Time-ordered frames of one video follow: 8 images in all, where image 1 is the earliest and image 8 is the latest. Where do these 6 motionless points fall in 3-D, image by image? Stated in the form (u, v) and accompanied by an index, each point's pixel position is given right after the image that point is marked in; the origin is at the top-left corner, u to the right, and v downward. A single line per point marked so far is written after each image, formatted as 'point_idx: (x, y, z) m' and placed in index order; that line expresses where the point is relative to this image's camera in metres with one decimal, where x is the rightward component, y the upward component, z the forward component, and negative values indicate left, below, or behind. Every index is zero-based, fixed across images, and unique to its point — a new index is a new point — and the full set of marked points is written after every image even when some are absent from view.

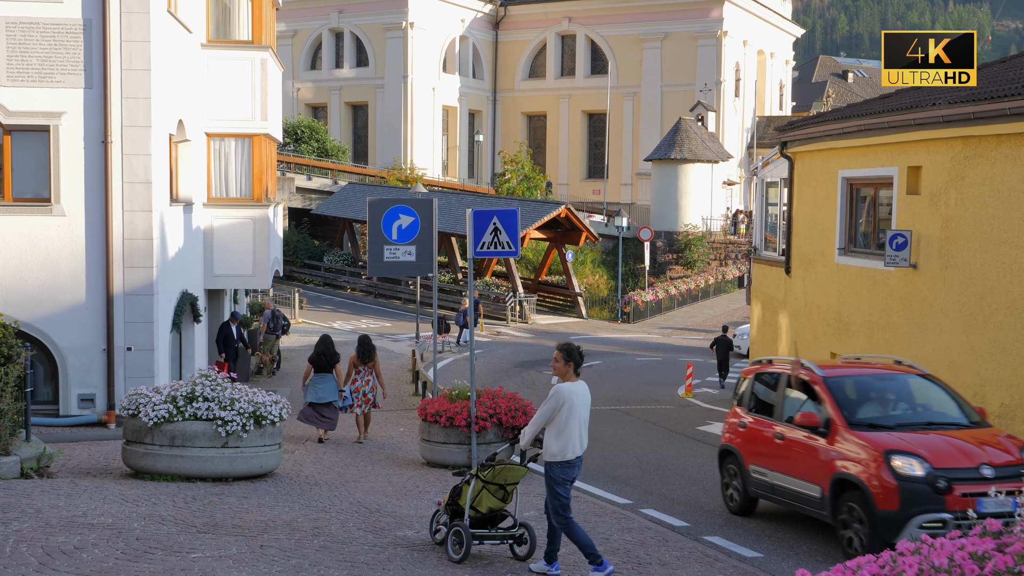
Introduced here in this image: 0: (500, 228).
0: (-0.1, +0.6, +11.7) m
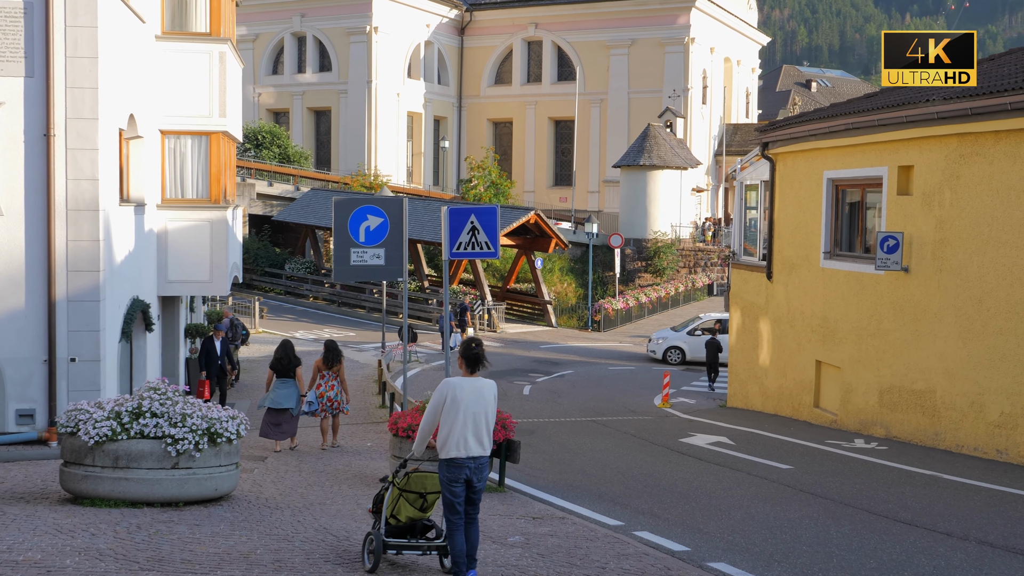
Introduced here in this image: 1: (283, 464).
0: (-0.3, +0.6, +10.8) m
1: (-2.5, -1.9, +12.7) m
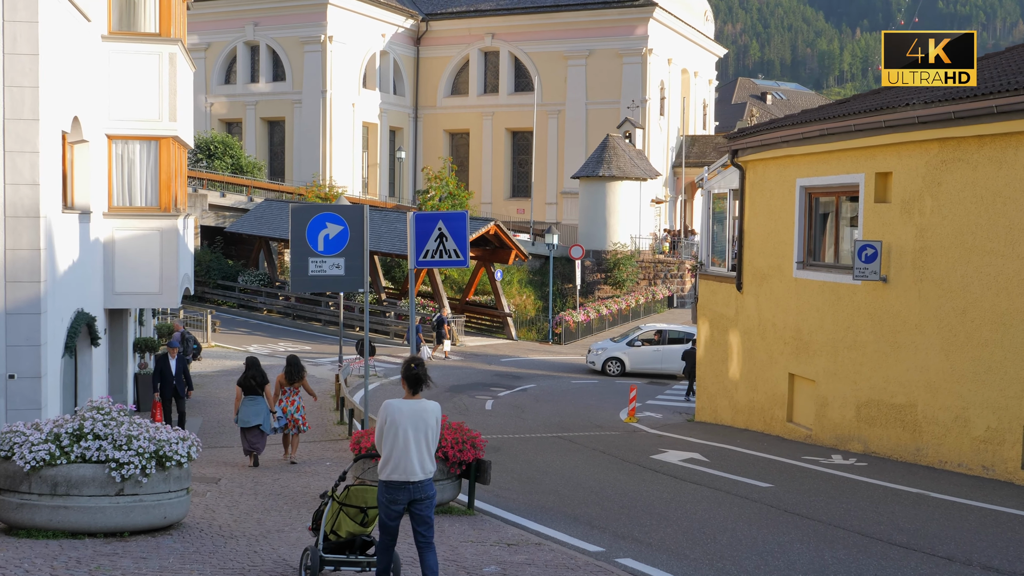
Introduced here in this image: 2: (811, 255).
0: (-0.6, +0.5, +10.2) m
1: (-2.8, -2.1, +11.9) m
2: (+4.3, +0.5, +16.6) m
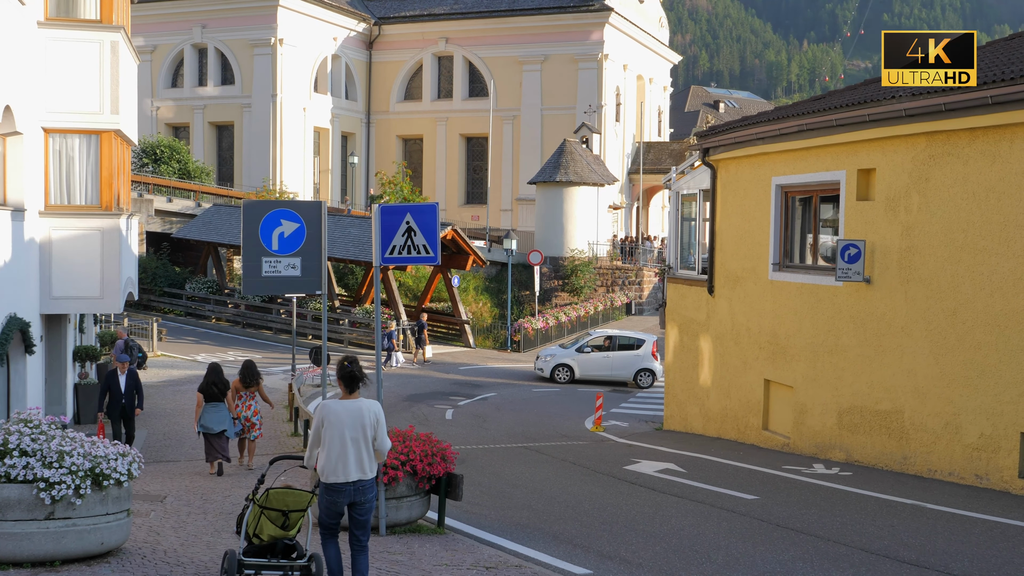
0: (-0.8, +0.5, +9.3) m
1: (-3.1, -2.1, +11.0) m
2: (+3.8, +0.4, +16.0) m
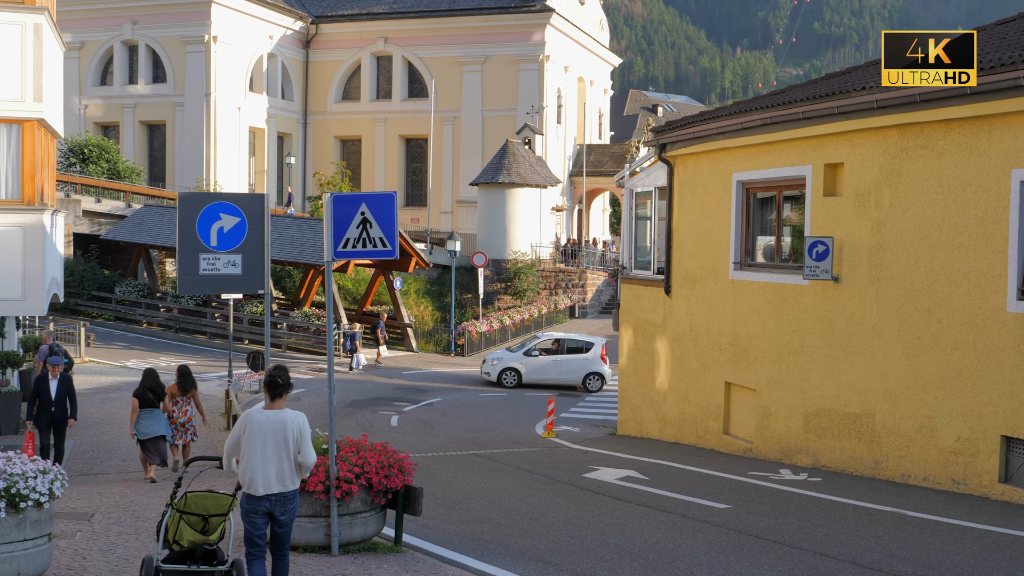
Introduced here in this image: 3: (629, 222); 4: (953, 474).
0: (-1.1, +0.5, +8.6) m
1: (-3.5, -2.1, +10.1) m
2: (+3.2, +0.4, +15.5) m
3: (+2.0, +1.1, +19.7) m
4: (+4.4, -1.9, +11.5) m
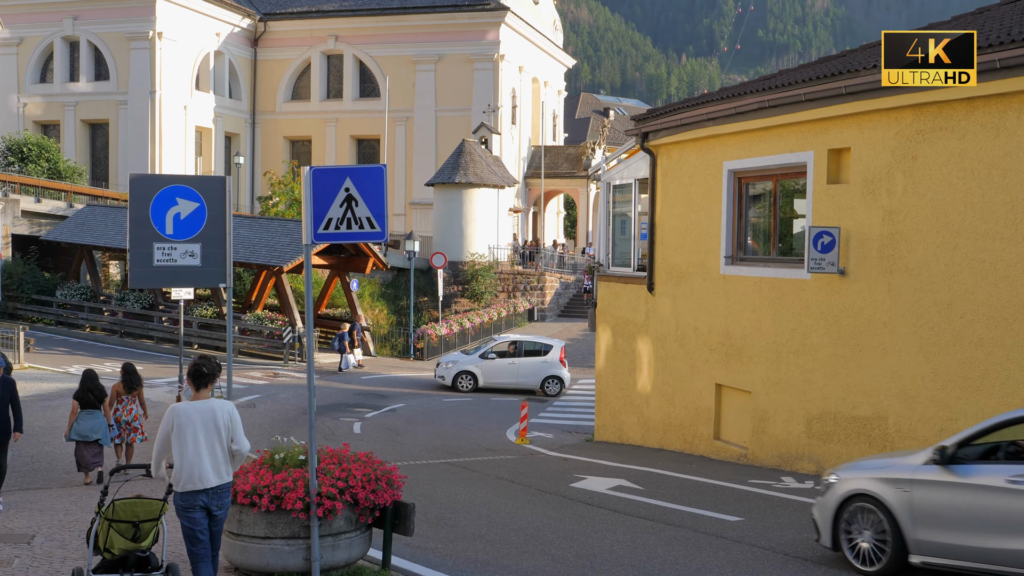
0: (-1.0, +0.6, +7.5) m
1: (-3.5, -2.0, +8.8) m
2: (+2.9, +0.5, +14.5) m
3: (+1.5, +1.2, +18.8) m
4: (+4.3, -1.8, +10.7) m
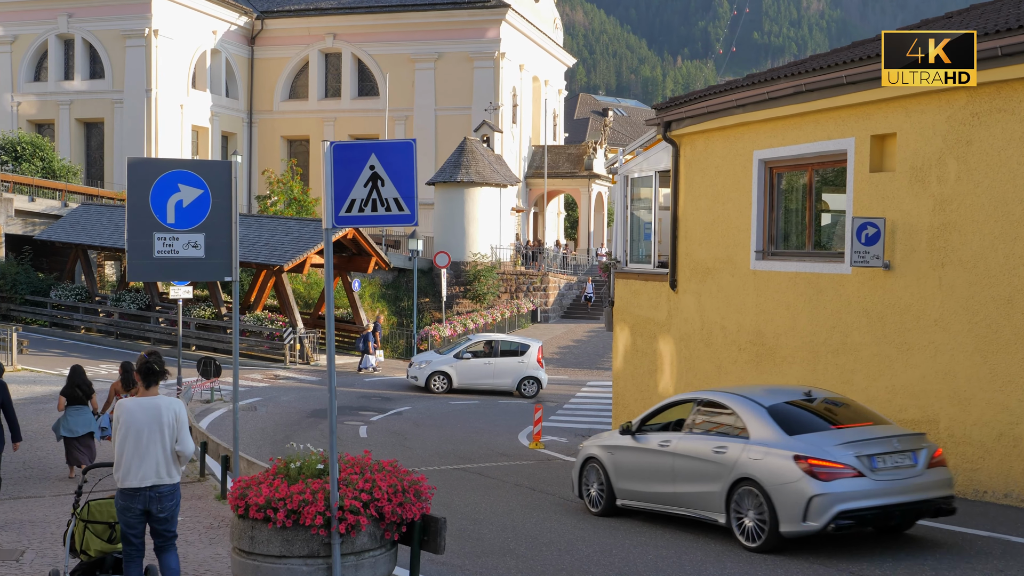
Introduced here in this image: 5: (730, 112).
0: (-0.8, +0.6, +6.7) m
1: (-3.2, -1.9, +8.1) m
2: (+3.1, +0.5, +13.8) m
3: (+1.7, +1.2, +18.0) m
4: (+4.6, -1.7, +9.9) m
5: (+2.7, +2.2, +14.2) m
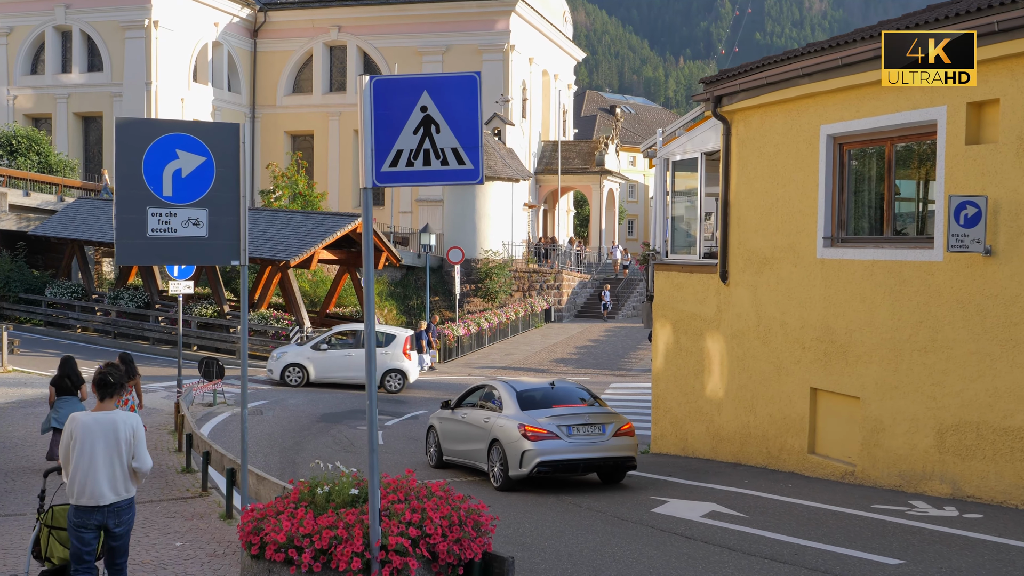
0: (-0.4, +0.8, +5.2) m
1: (-2.8, -1.8, +6.6) m
2: (+3.5, +0.6, +12.3) m
3: (+2.2, +1.3, +16.5) m
4: (+5.0, -1.6, +8.4) m
5: (+3.1, +2.3, +12.7) m
